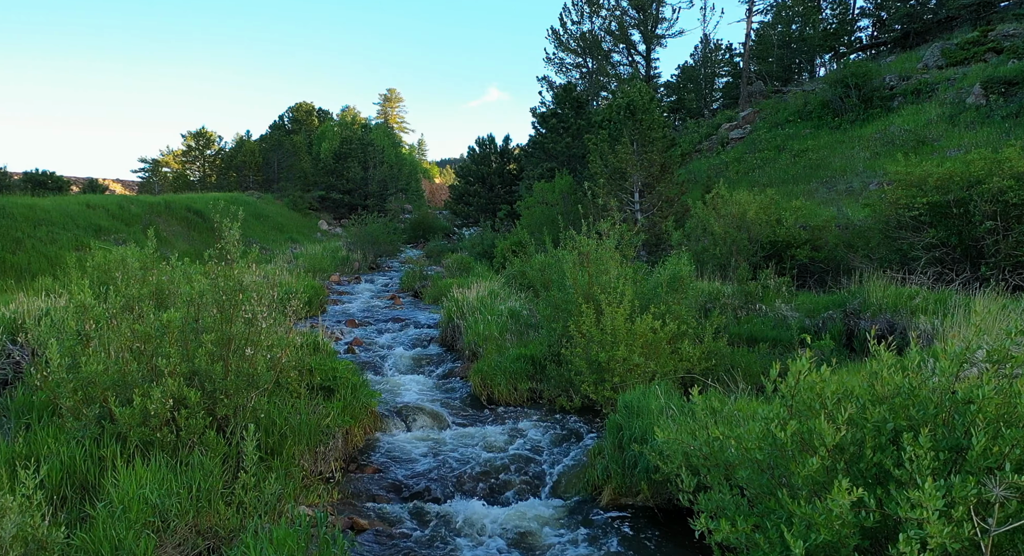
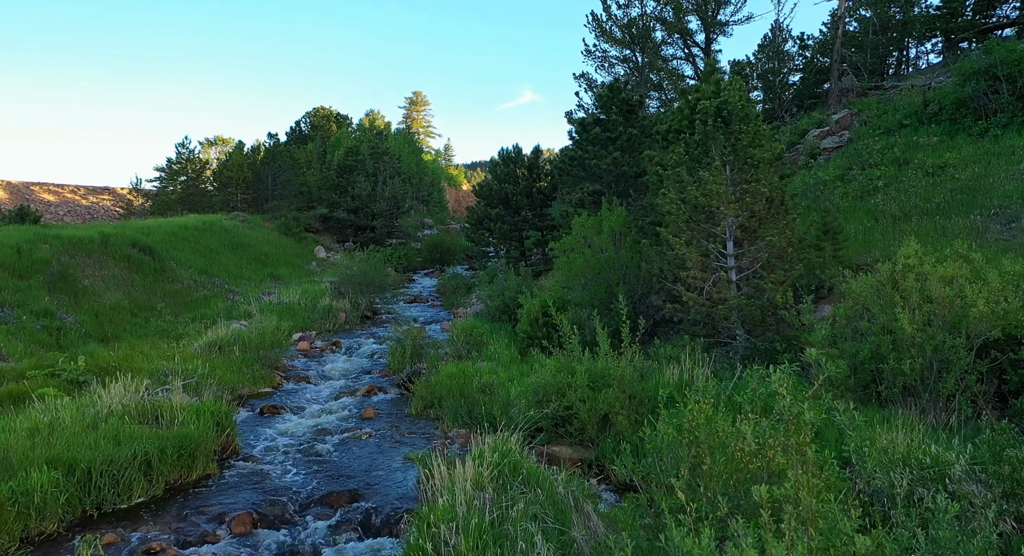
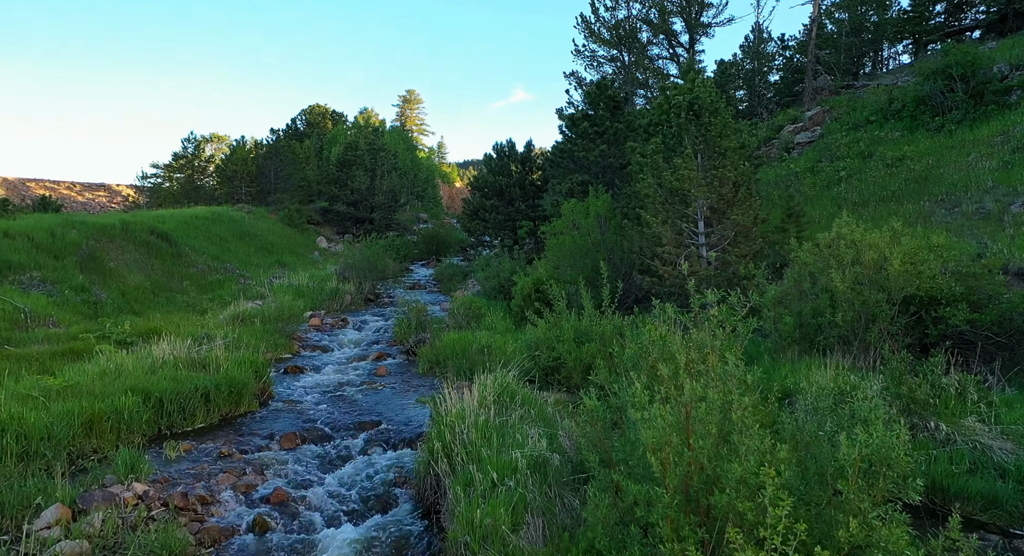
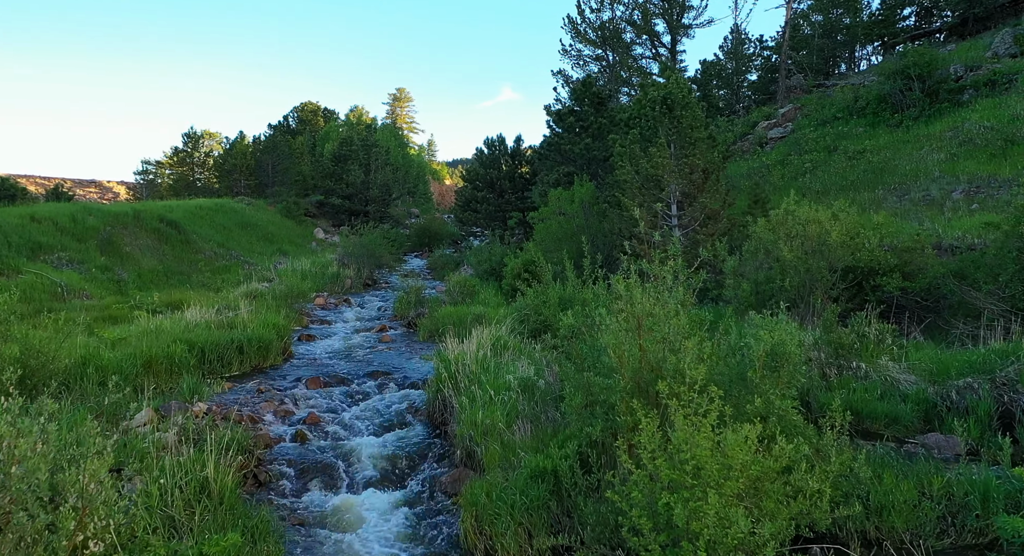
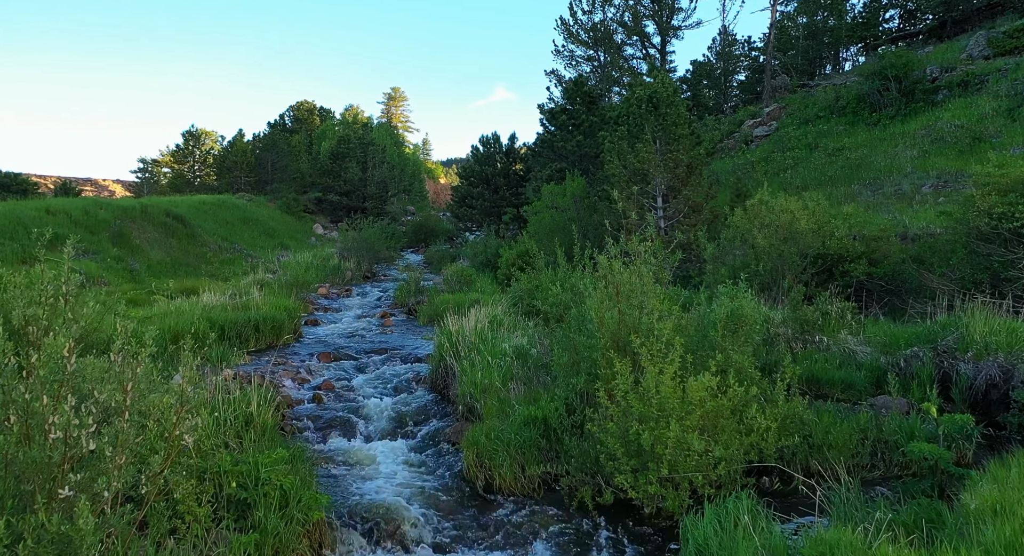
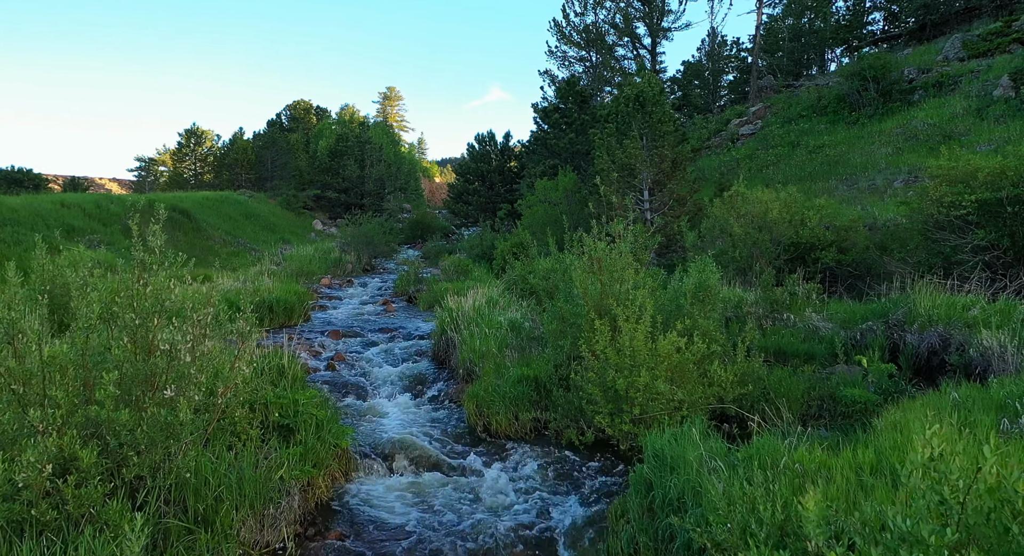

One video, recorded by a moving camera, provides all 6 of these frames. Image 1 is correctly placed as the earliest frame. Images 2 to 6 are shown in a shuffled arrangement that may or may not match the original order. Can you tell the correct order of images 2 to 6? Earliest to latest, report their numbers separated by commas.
6, 5, 4, 3, 2
